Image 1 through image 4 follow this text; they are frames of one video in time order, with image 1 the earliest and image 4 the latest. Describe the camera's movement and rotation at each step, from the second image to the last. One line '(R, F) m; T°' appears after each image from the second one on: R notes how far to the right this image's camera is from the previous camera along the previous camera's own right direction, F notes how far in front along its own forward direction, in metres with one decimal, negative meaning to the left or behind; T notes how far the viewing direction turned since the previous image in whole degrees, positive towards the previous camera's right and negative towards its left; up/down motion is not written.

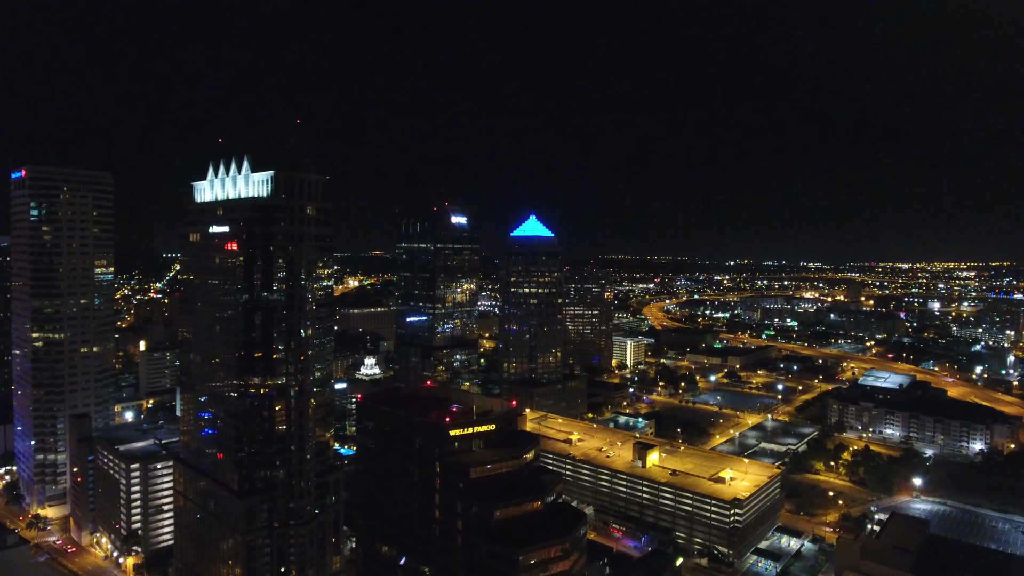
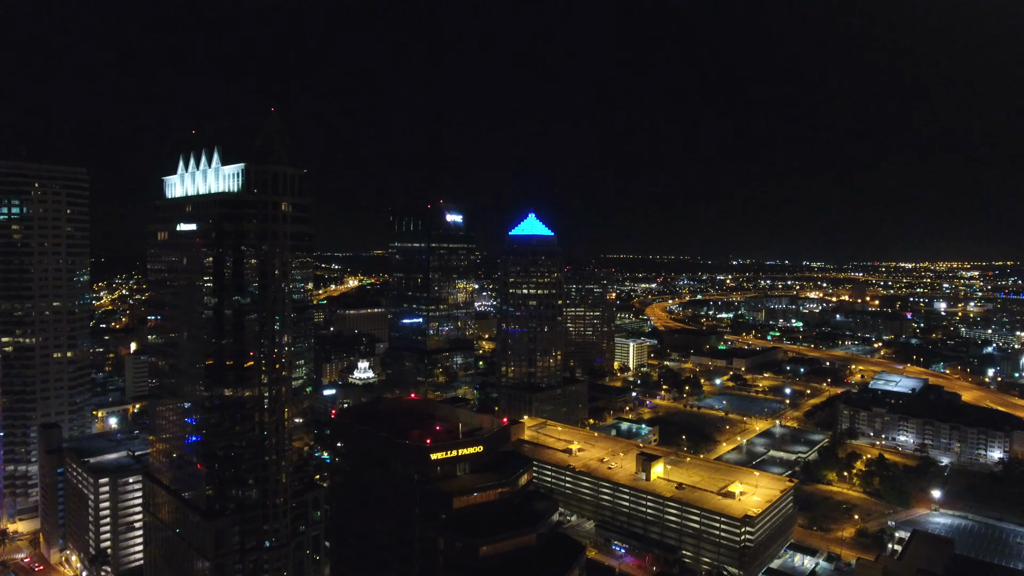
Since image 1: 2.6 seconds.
(+0.4, +2.4) m; 0°
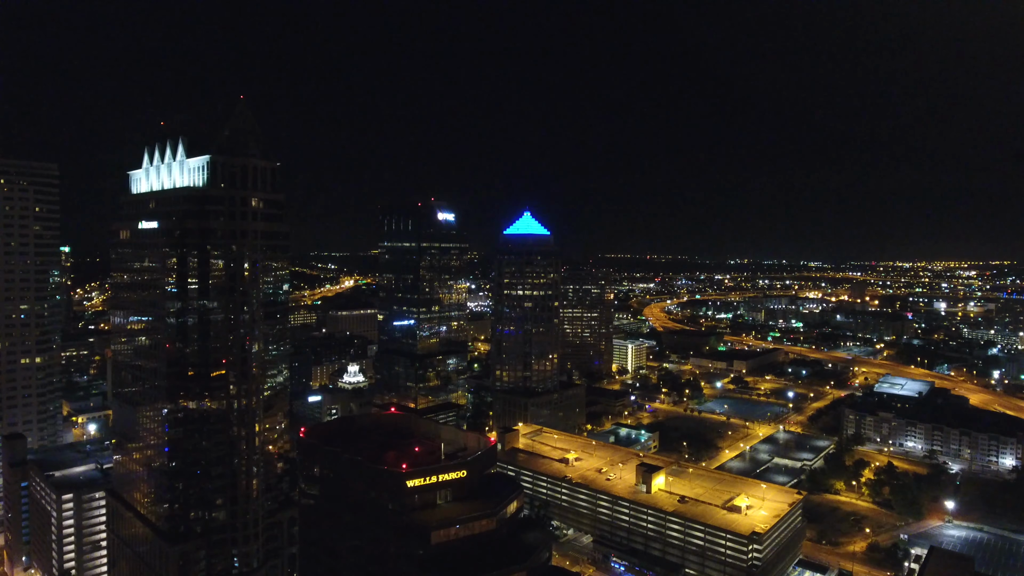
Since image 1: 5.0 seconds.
(+0.3, +2.1) m; 0°
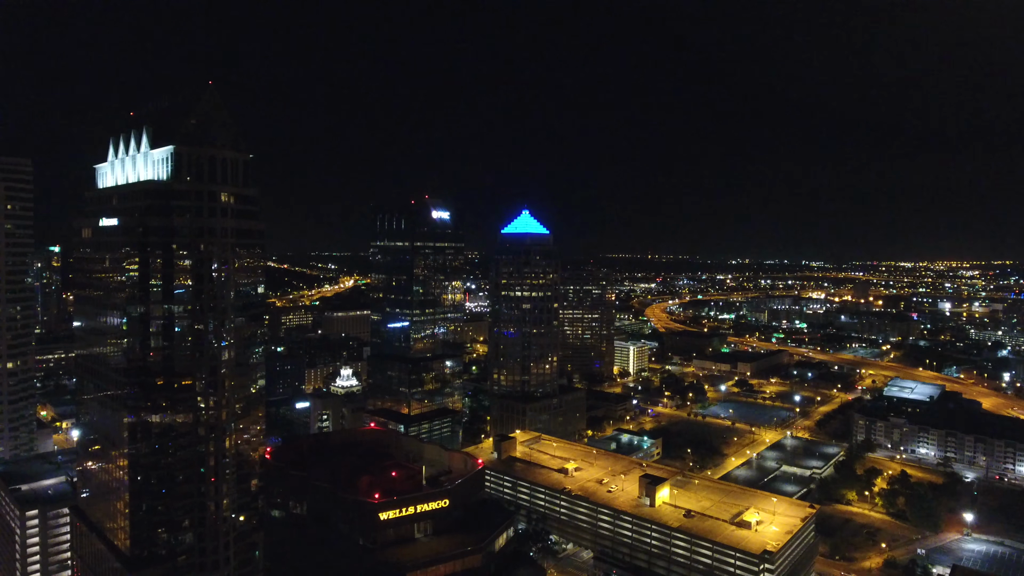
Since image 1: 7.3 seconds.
(+0.3, +2.0) m; 0°
